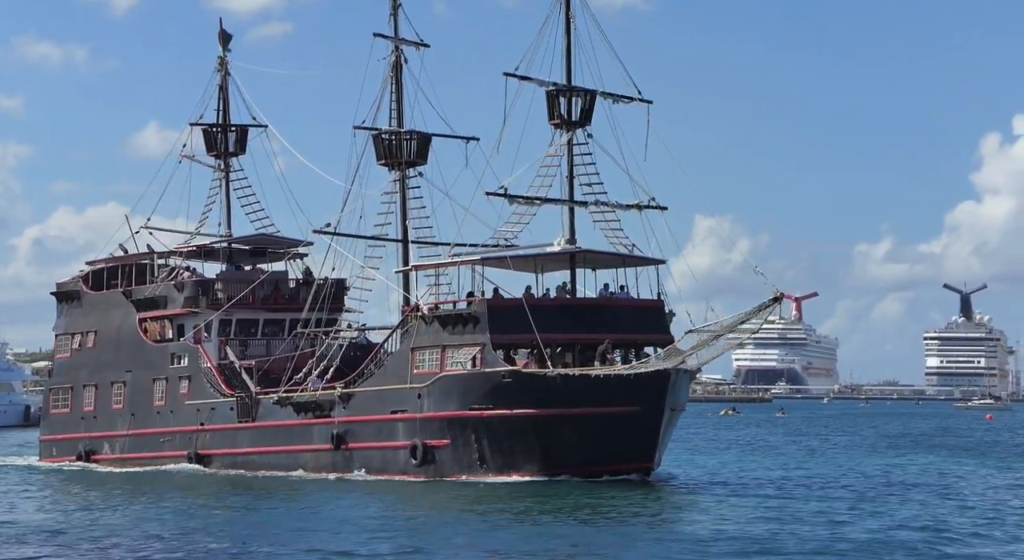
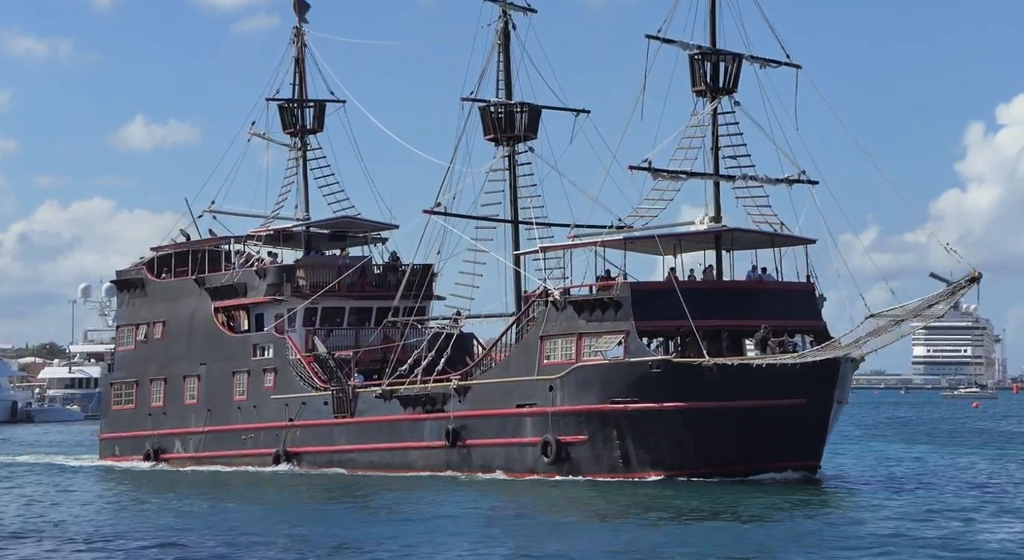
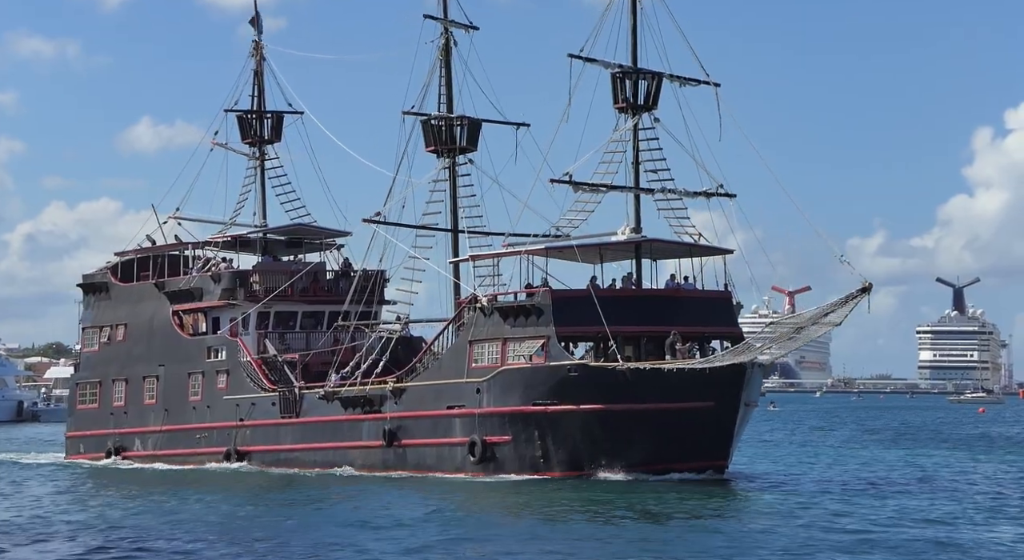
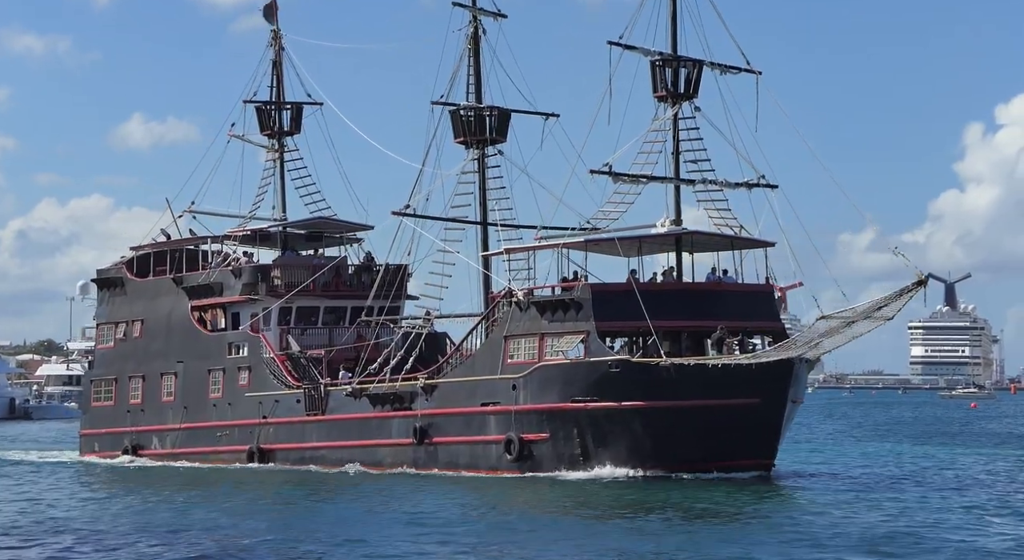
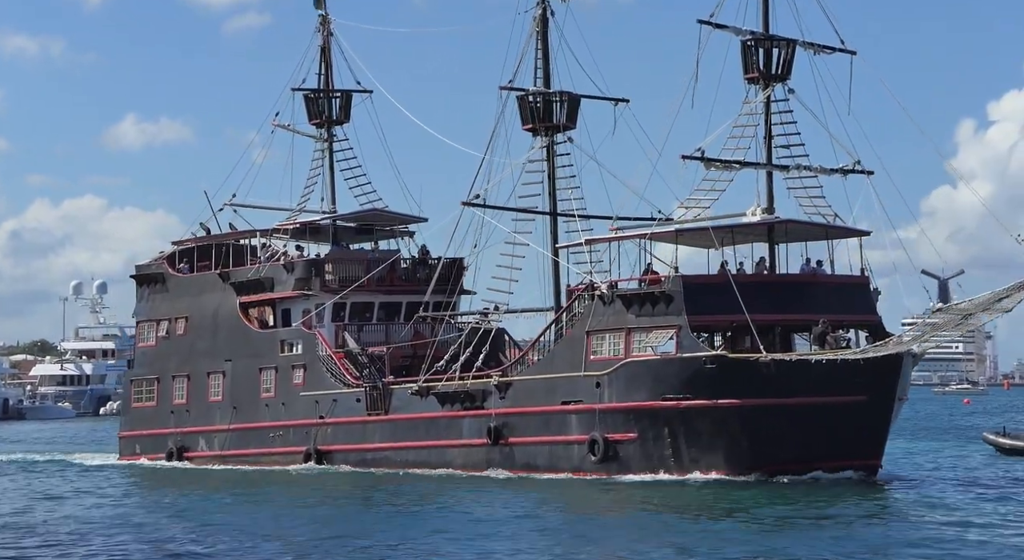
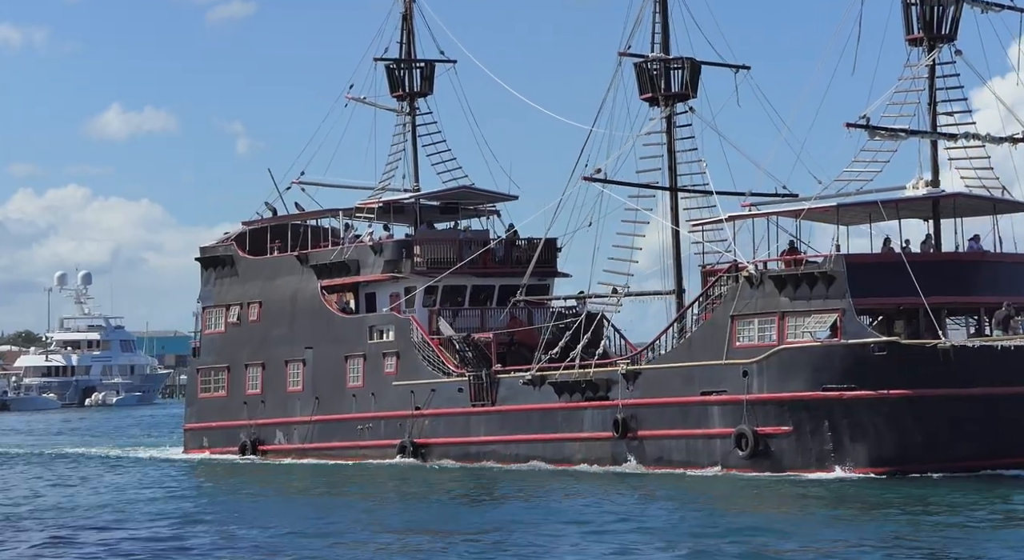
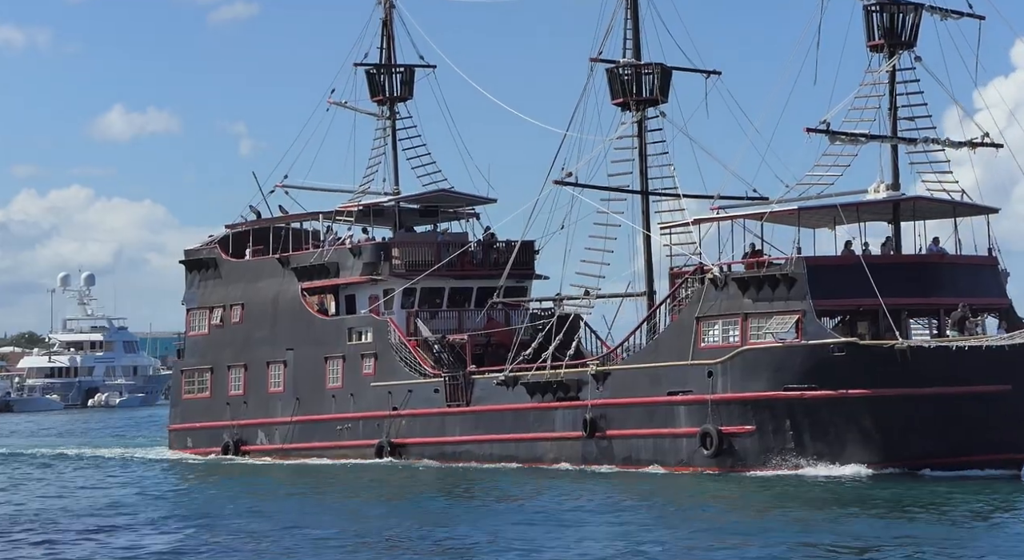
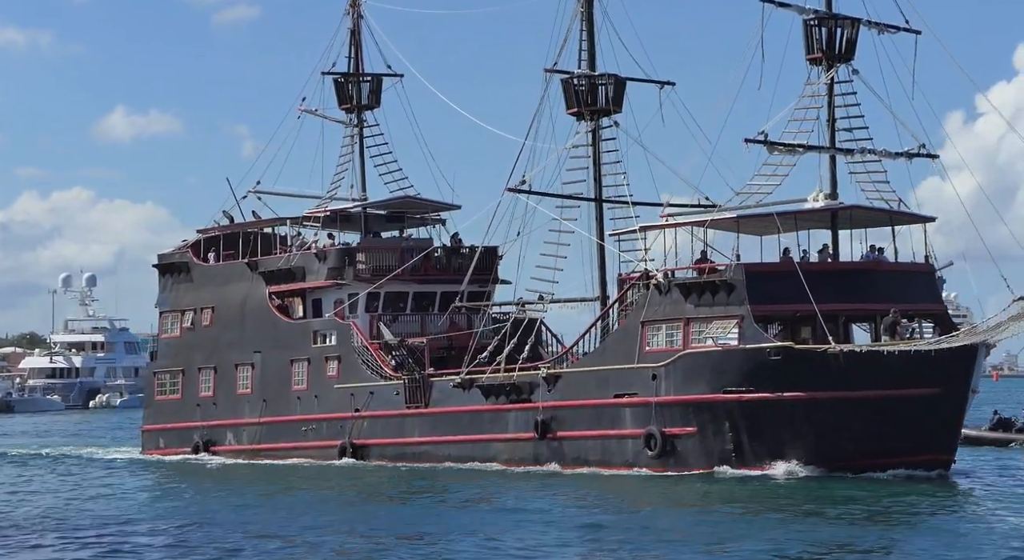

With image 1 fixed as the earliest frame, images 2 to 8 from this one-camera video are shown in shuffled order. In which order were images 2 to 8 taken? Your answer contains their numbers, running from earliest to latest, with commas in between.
3, 4, 2, 5, 8, 7, 6
